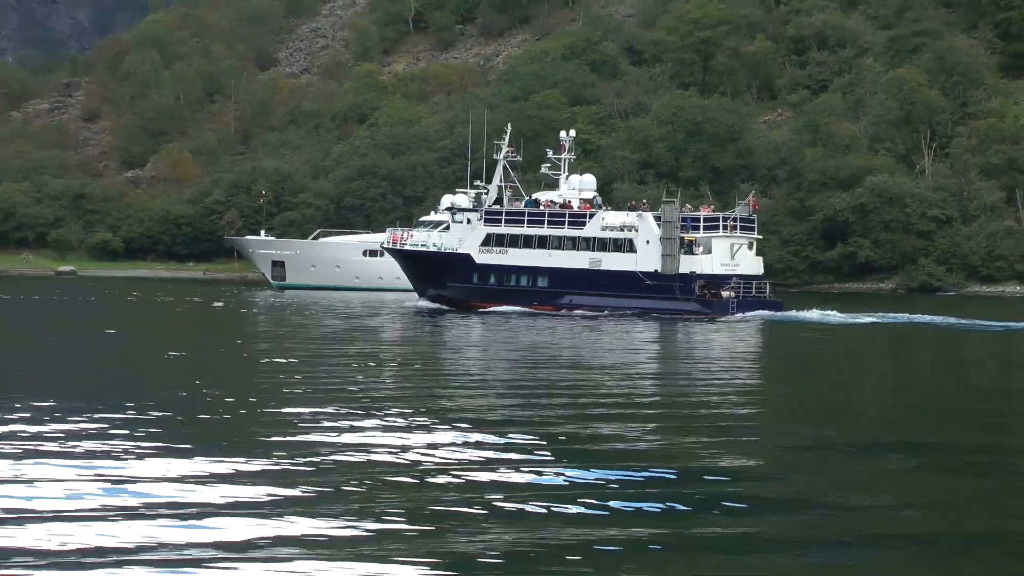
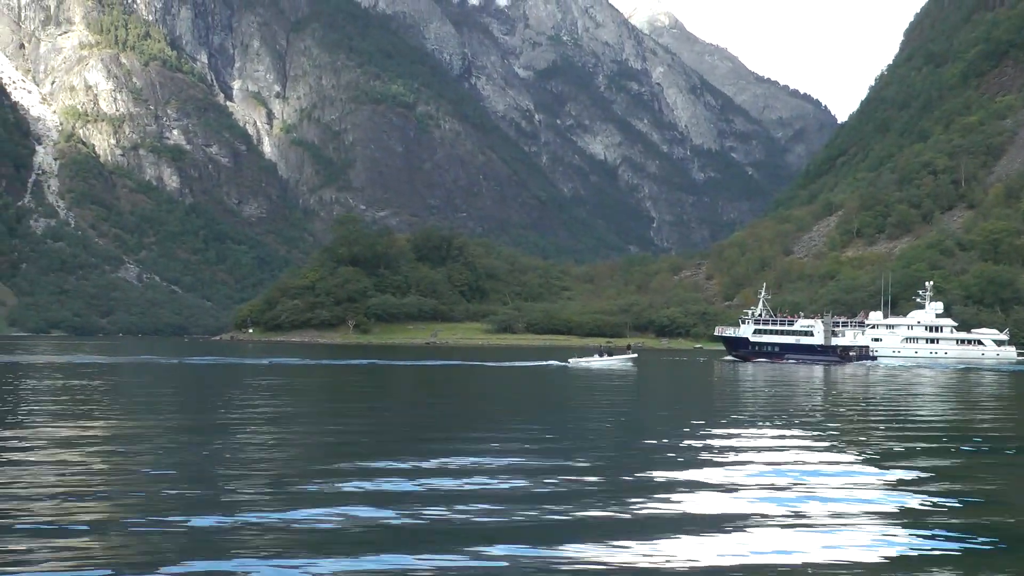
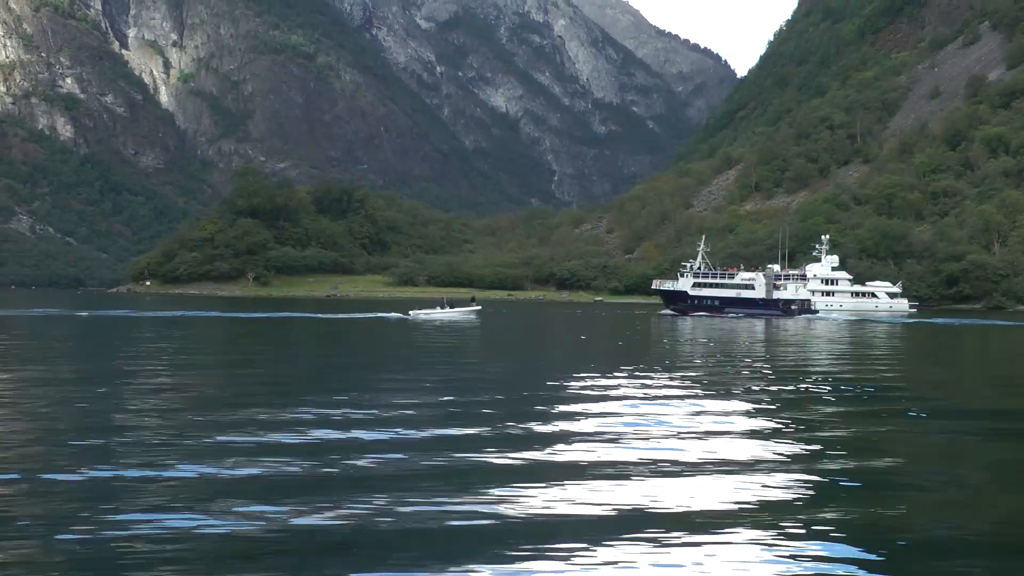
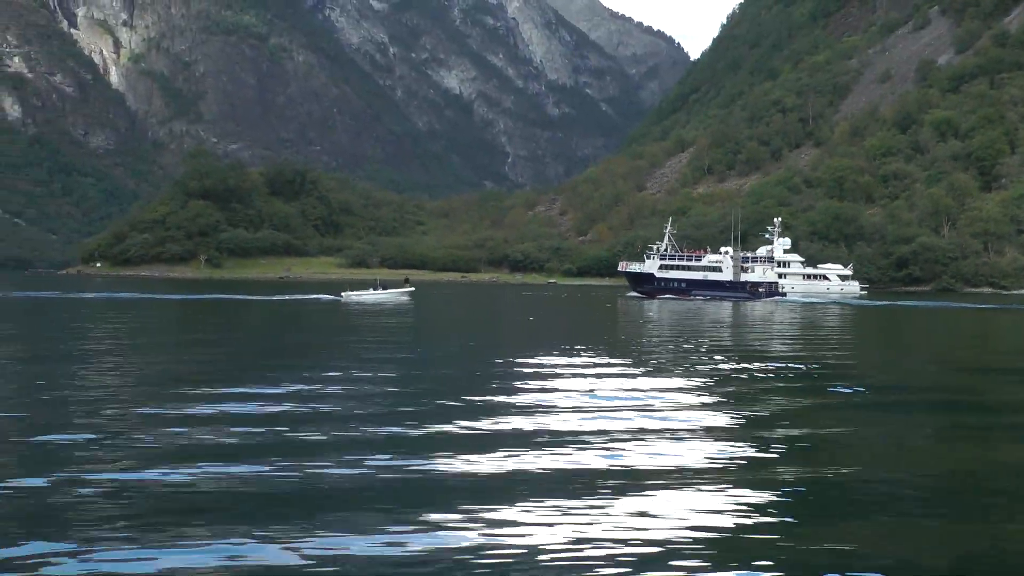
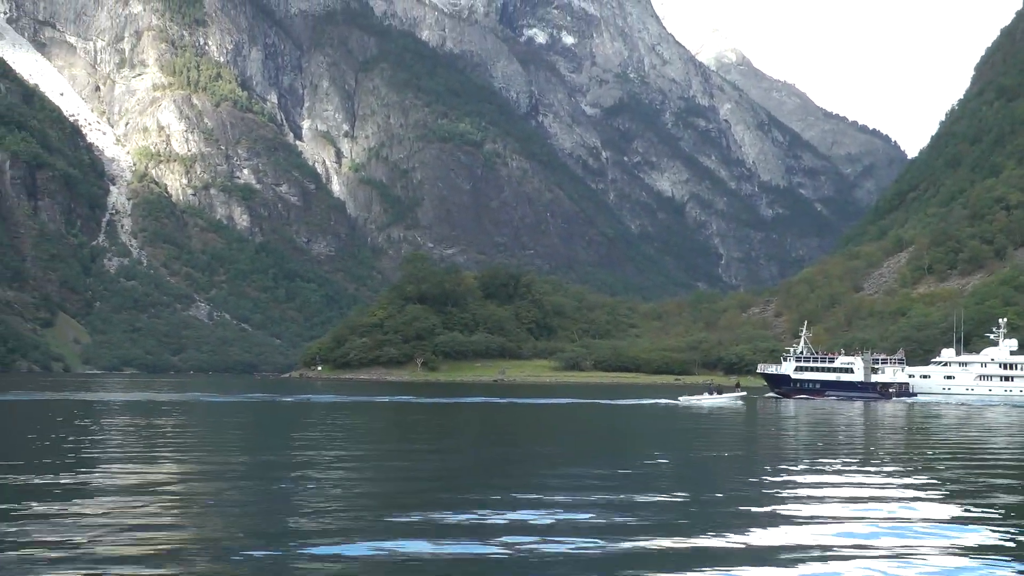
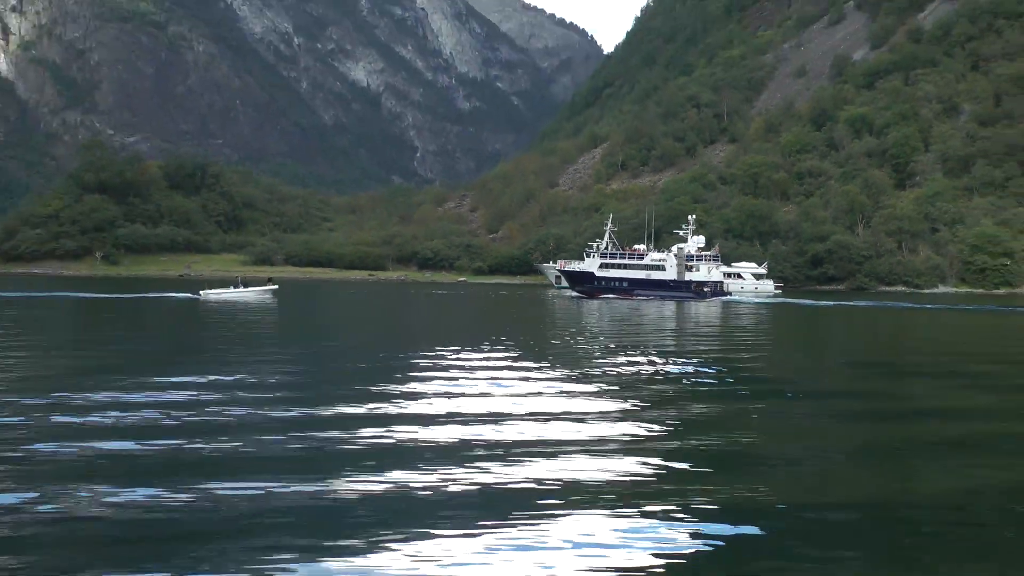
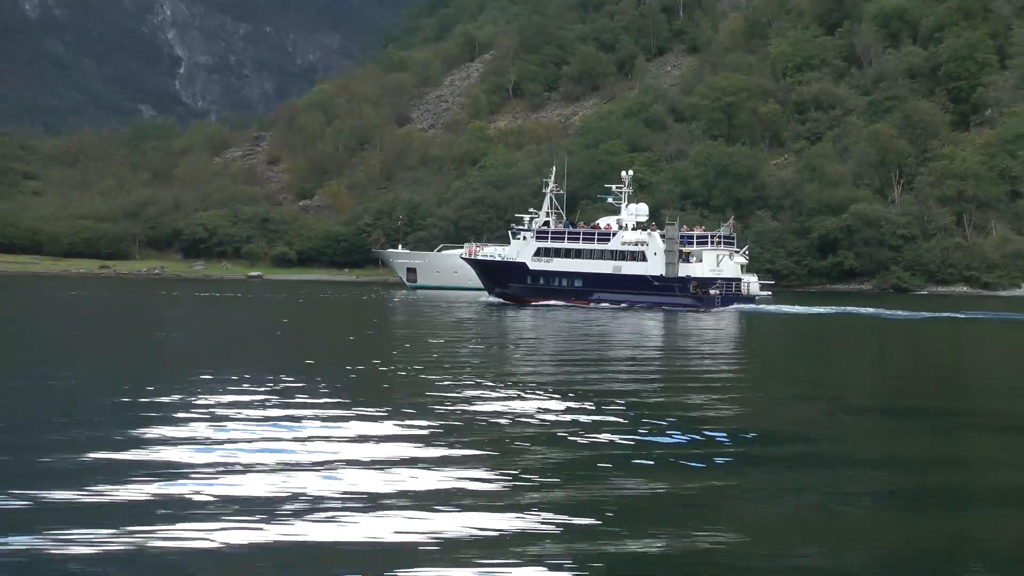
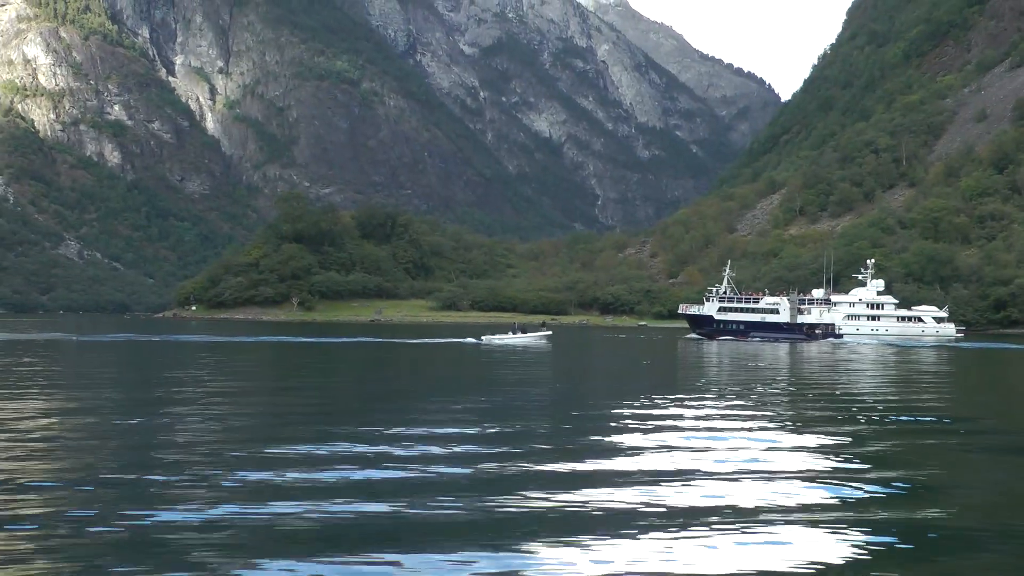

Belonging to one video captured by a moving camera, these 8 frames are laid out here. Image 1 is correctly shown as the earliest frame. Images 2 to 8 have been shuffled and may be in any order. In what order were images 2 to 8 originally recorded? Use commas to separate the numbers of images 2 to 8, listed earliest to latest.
7, 6, 4, 3, 8, 2, 5
